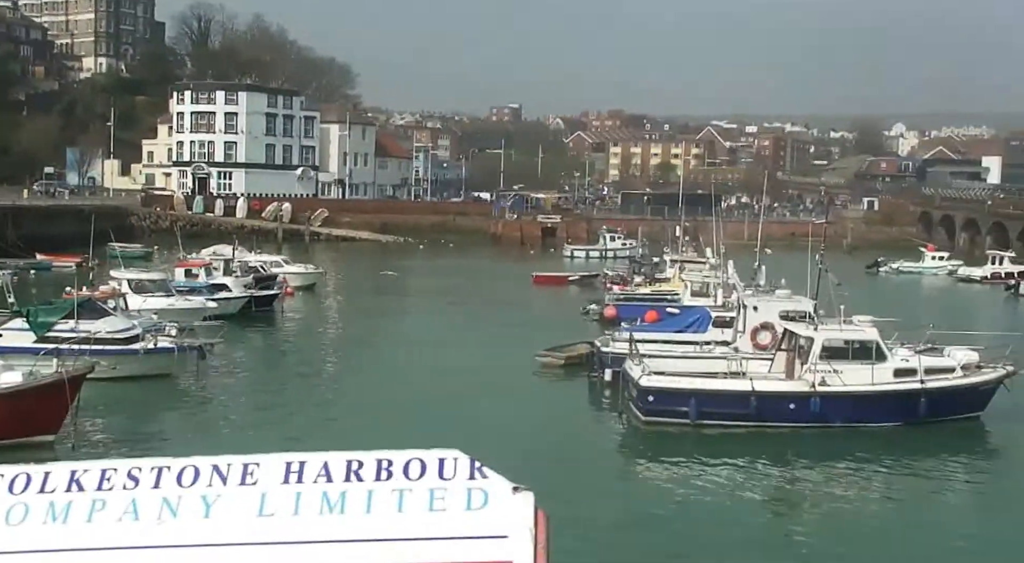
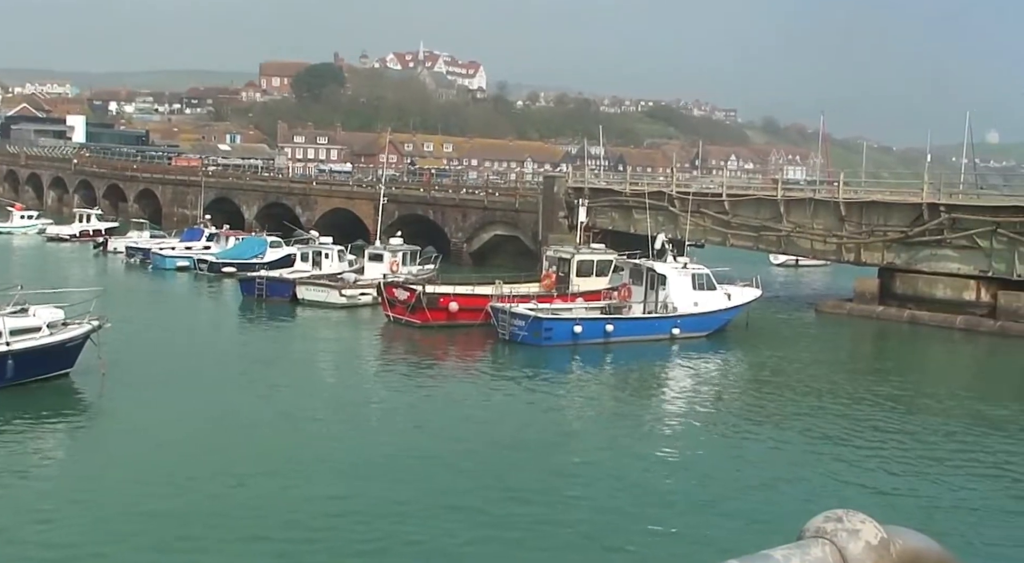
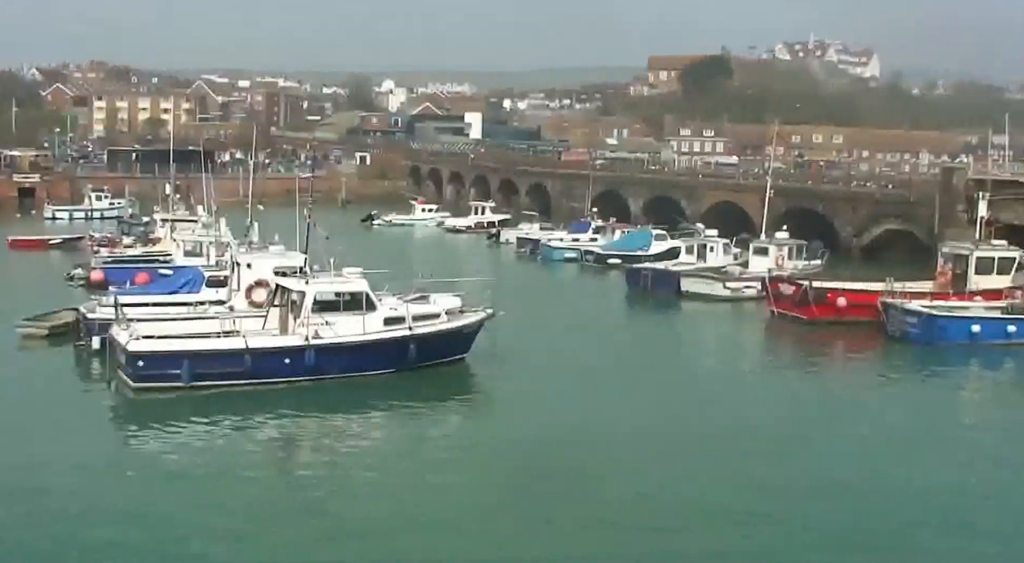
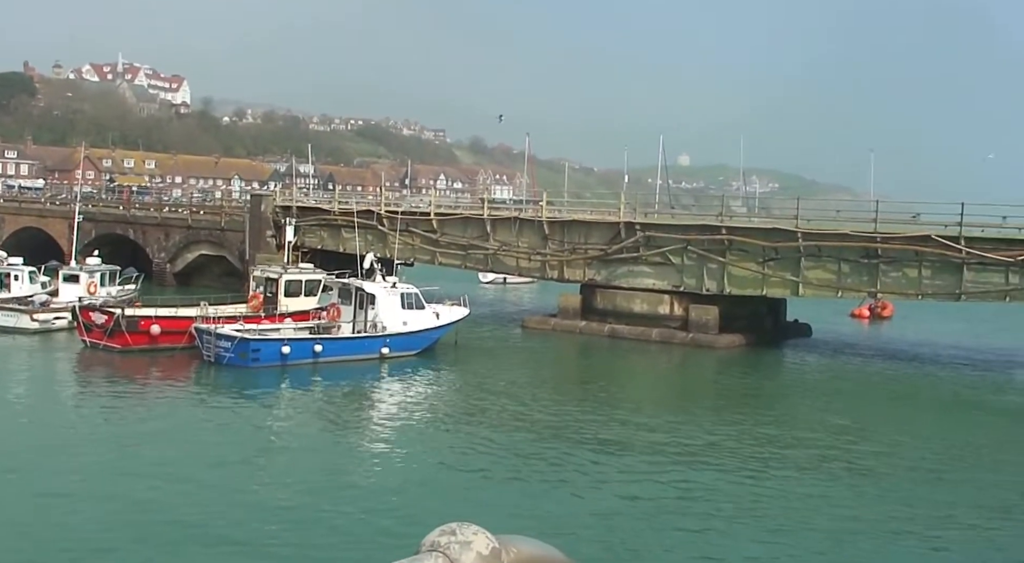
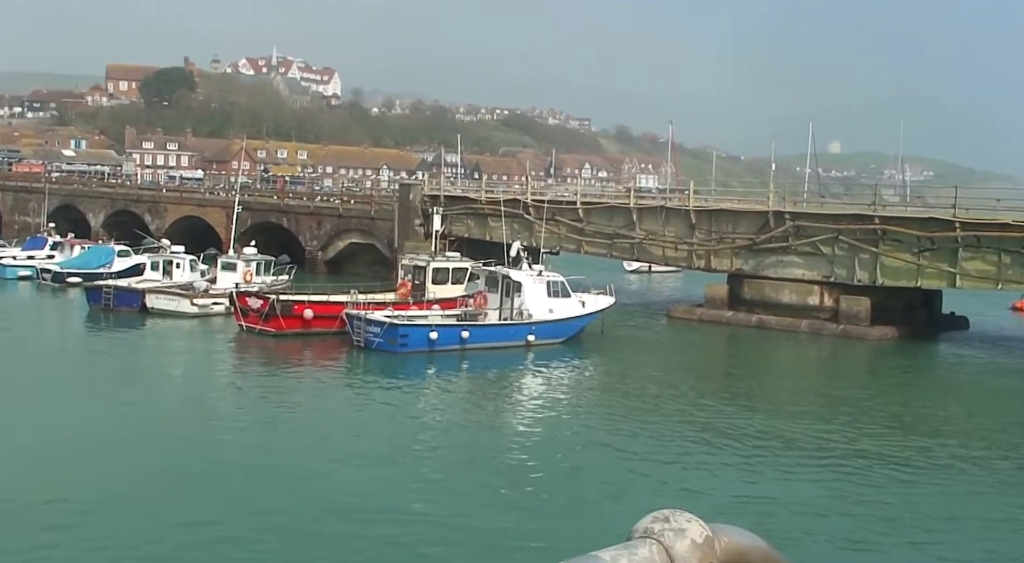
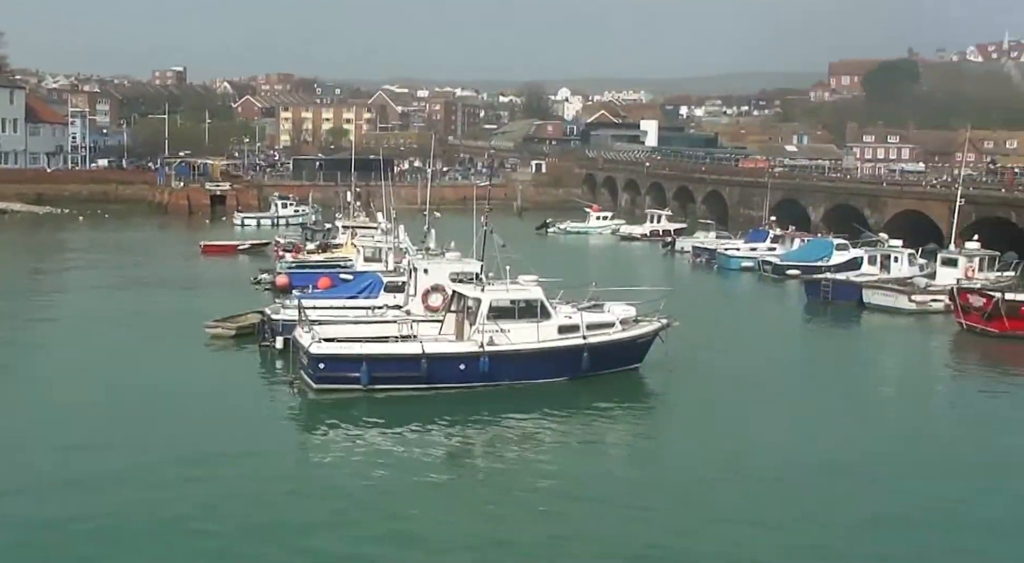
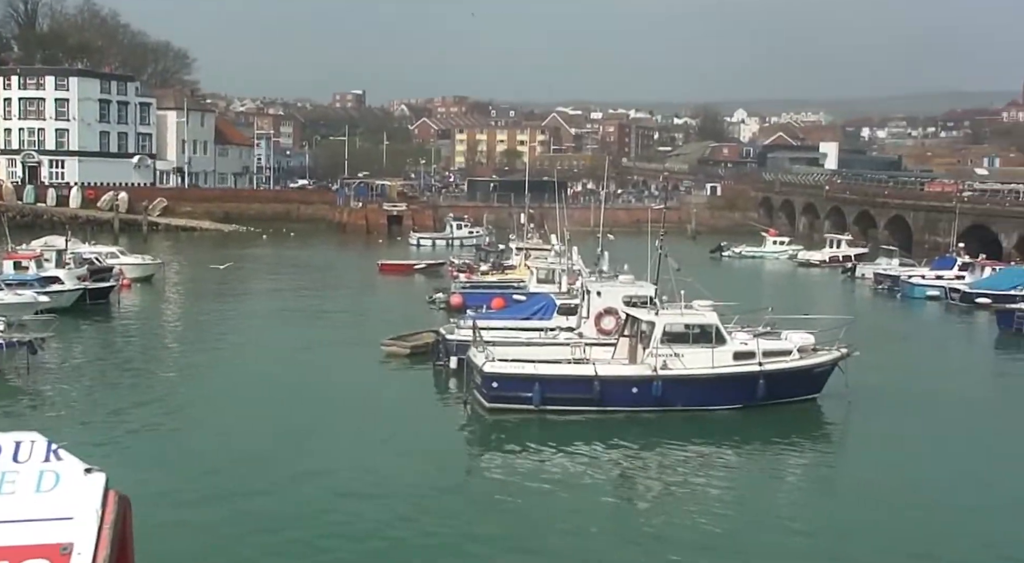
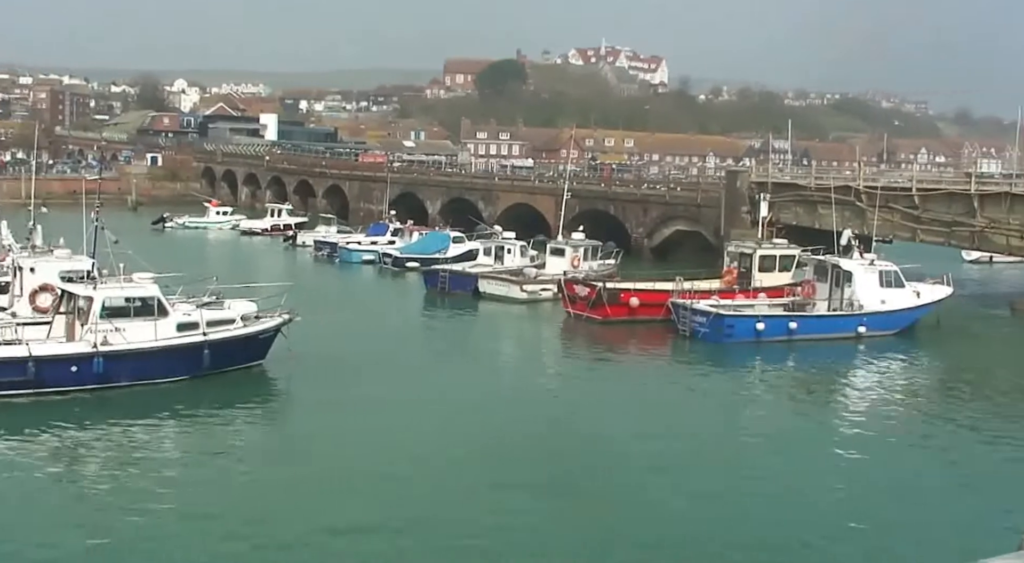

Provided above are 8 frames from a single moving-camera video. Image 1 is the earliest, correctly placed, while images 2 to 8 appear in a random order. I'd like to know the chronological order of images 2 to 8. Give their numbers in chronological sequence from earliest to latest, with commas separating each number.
7, 6, 3, 8, 2, 5, 4
